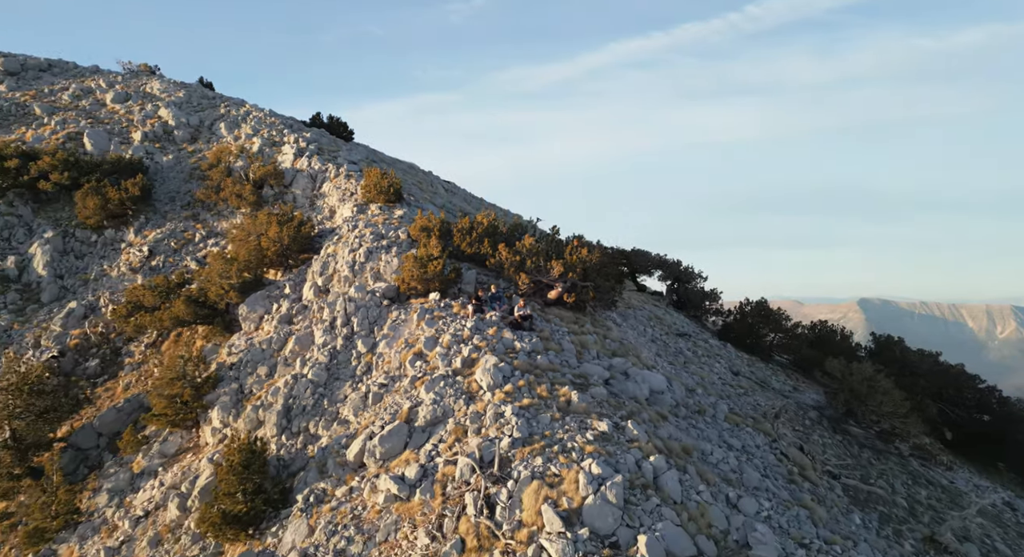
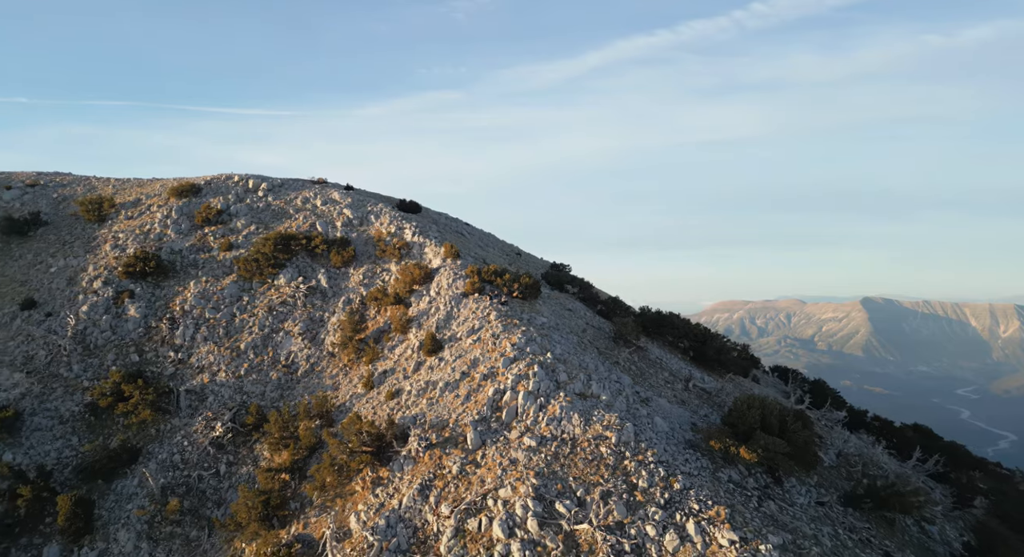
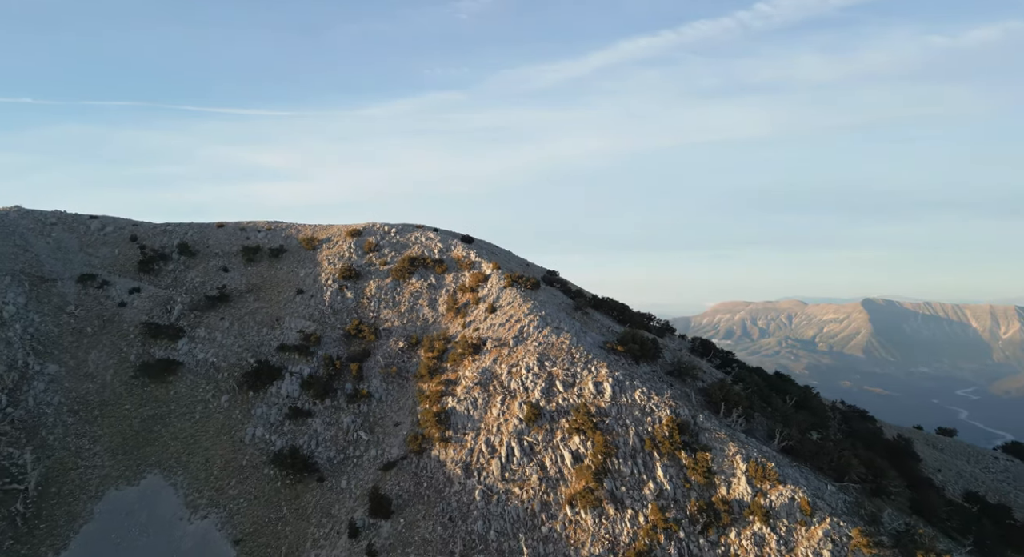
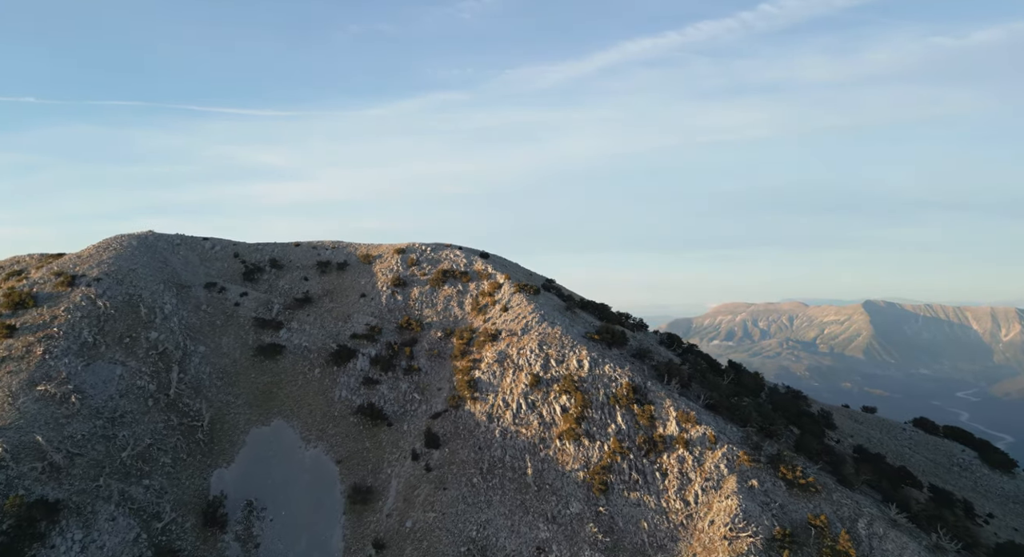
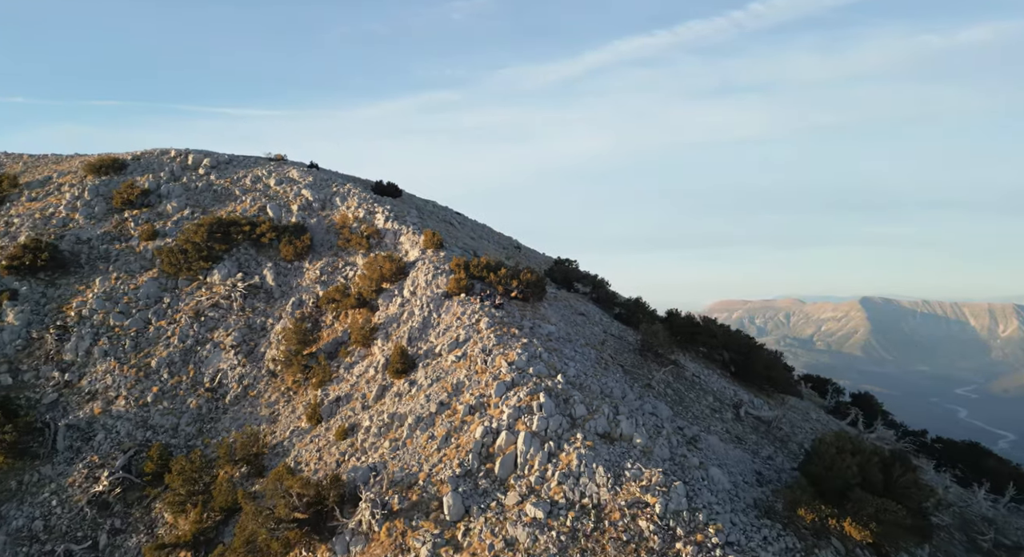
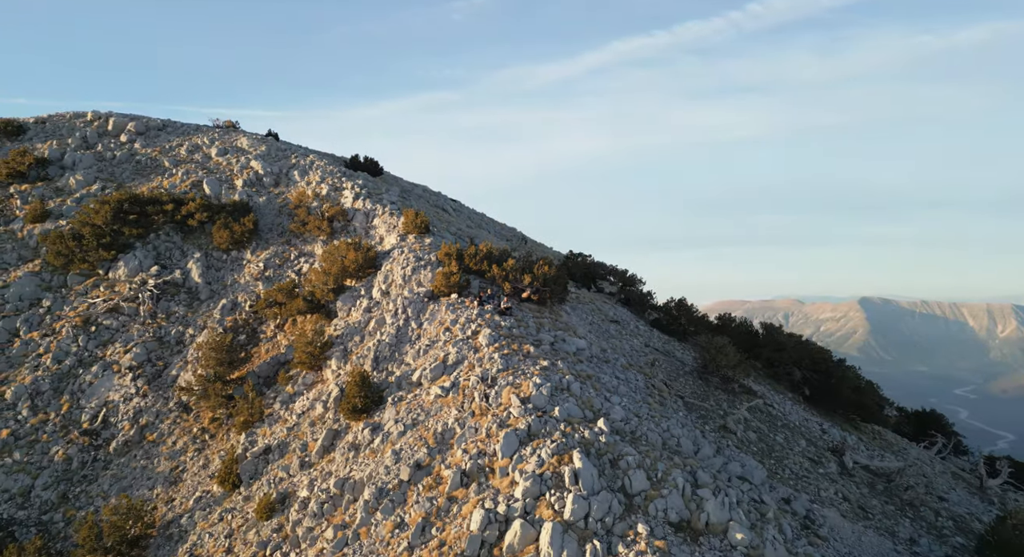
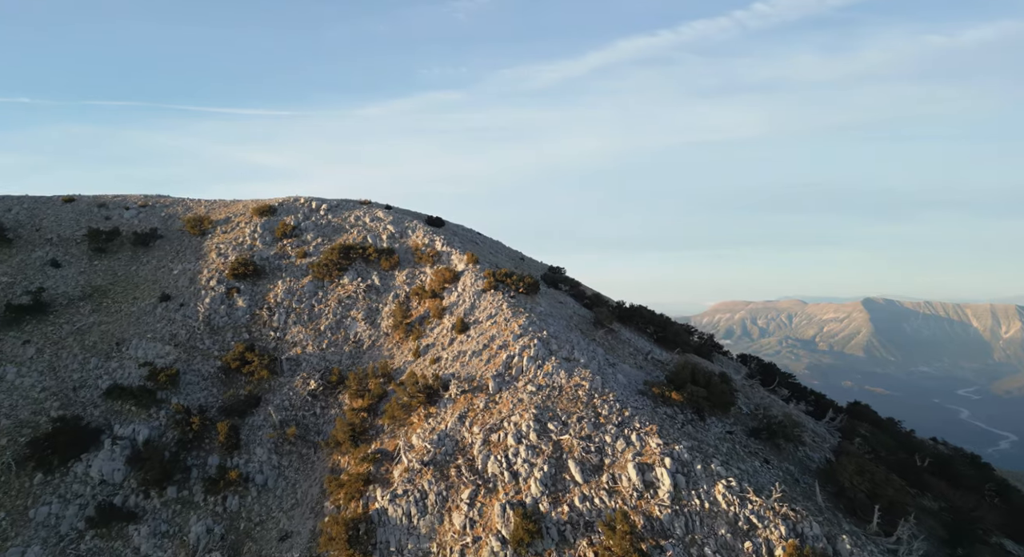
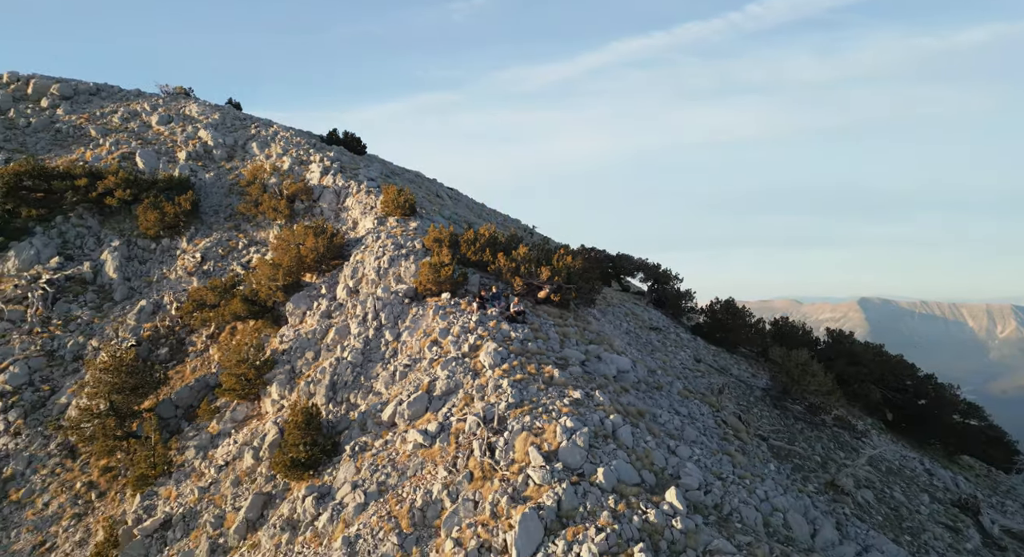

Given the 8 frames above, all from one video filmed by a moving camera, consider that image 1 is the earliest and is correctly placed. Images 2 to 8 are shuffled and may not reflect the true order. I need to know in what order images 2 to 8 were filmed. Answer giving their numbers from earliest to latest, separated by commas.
8, 6, 5, 2, 7, 3, 4
